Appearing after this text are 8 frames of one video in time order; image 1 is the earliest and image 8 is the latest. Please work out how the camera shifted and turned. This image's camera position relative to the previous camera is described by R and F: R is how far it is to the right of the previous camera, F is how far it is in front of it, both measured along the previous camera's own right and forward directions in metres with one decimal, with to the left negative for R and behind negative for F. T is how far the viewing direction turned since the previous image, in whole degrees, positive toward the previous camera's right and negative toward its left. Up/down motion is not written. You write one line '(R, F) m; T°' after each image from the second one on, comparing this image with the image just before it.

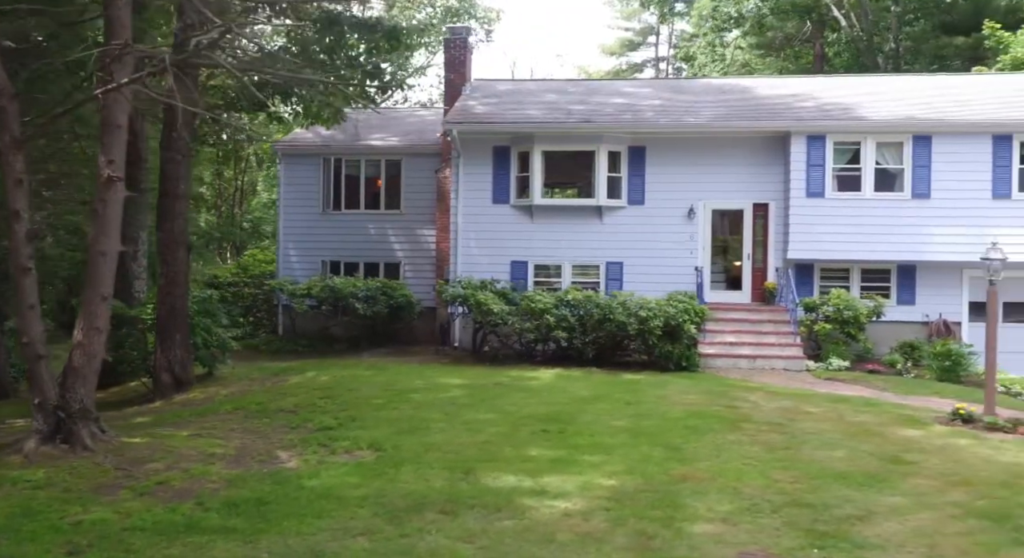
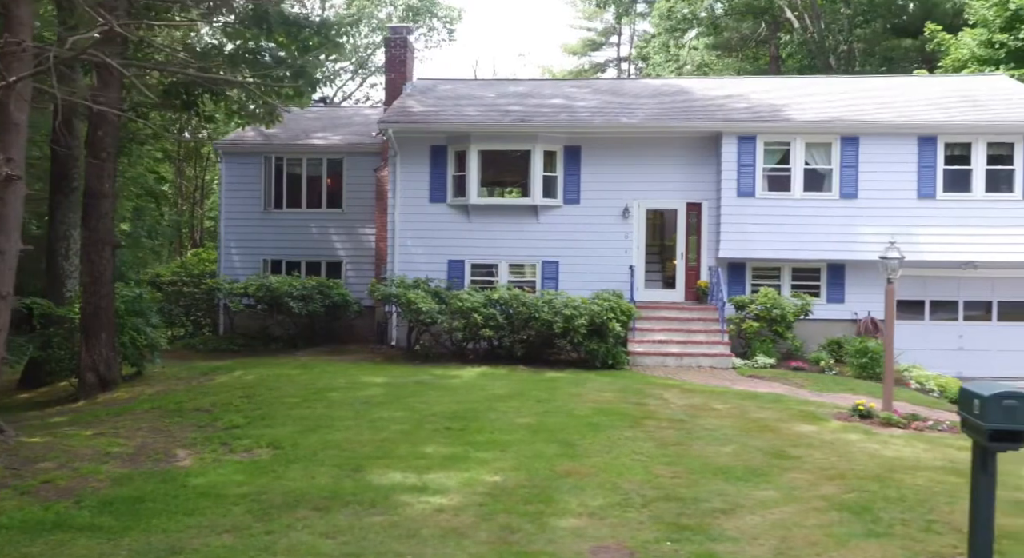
(+0.9, -0.1) m; +2°
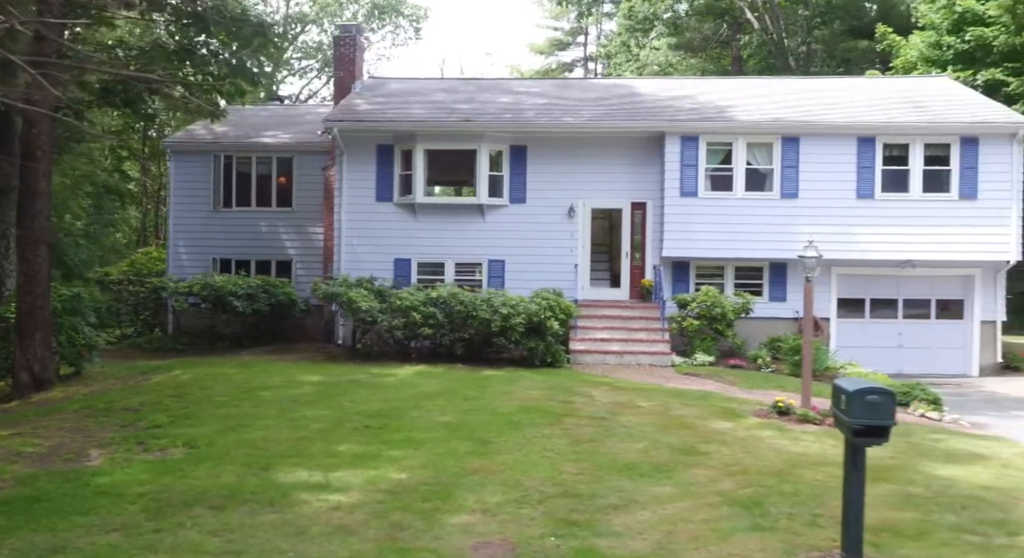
(+0.7, -0.1) m; +2°
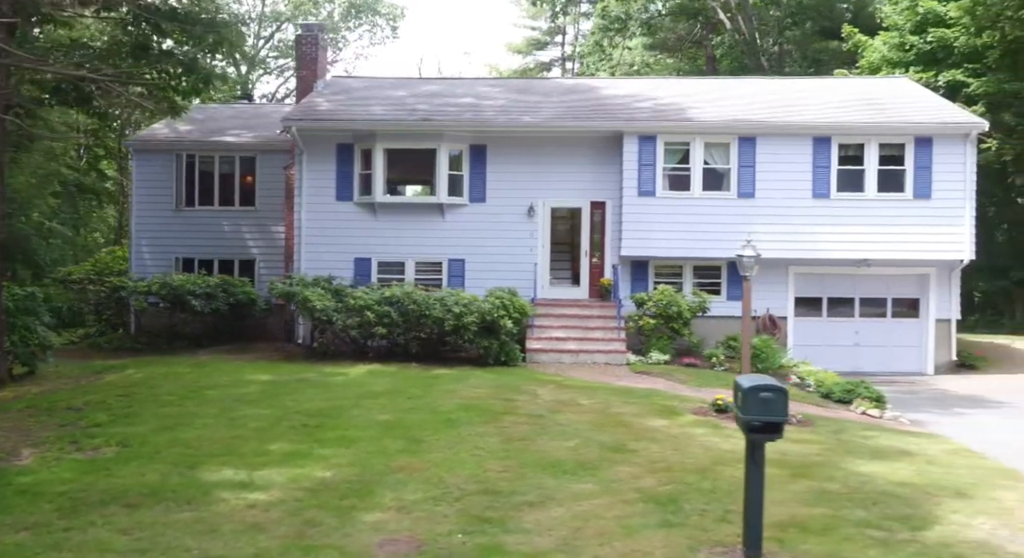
(+0.6, 0.0) m; +1°
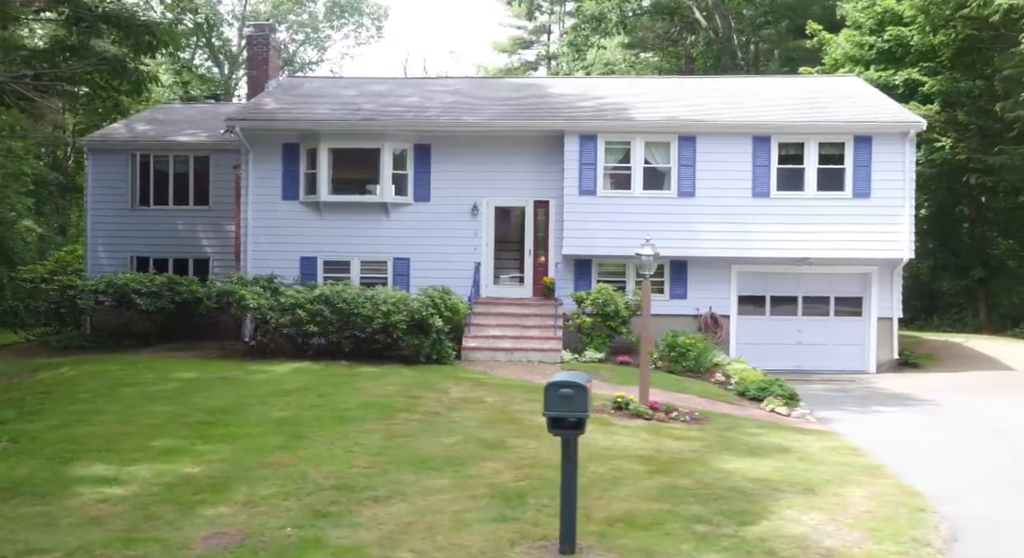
(+1.5, -0.1) m; 0°
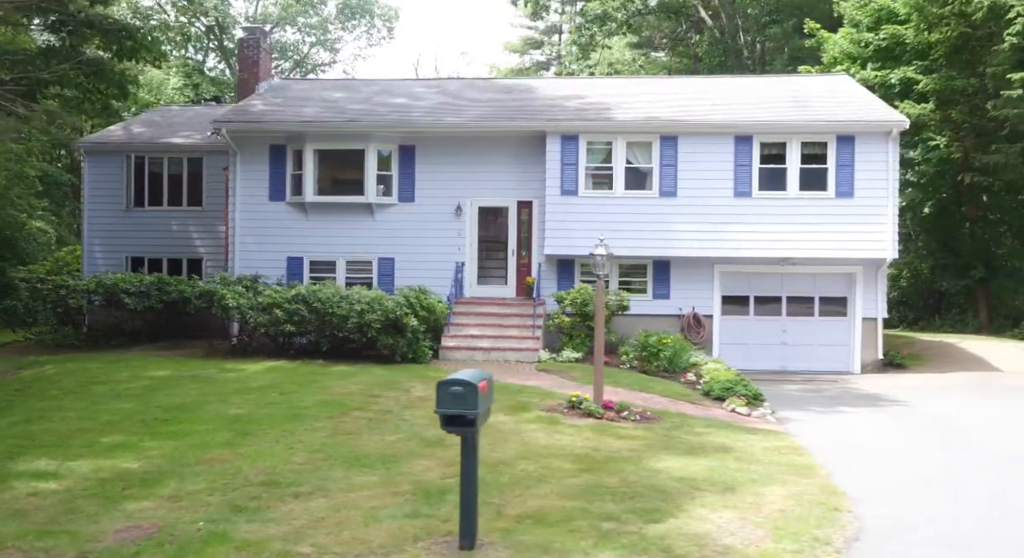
(+1.0, -0.1) m; -2°
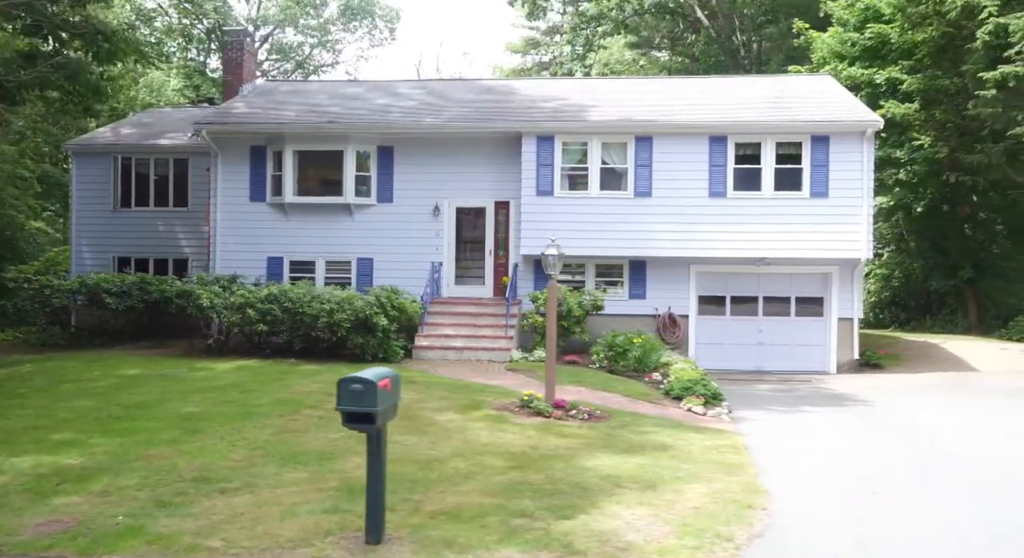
(+0.9, -0.1) m; -1°
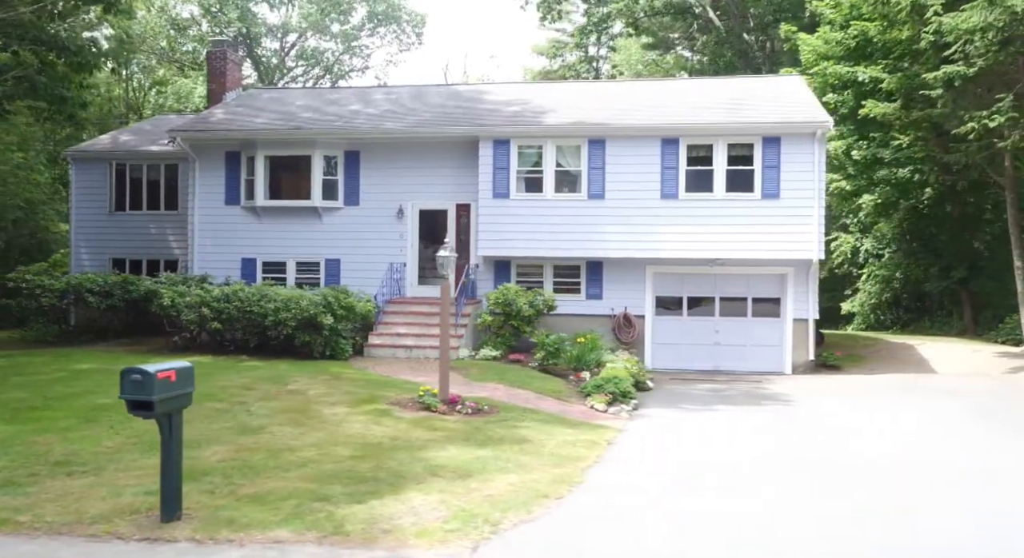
(+2.4, -0.3) m; -4°
